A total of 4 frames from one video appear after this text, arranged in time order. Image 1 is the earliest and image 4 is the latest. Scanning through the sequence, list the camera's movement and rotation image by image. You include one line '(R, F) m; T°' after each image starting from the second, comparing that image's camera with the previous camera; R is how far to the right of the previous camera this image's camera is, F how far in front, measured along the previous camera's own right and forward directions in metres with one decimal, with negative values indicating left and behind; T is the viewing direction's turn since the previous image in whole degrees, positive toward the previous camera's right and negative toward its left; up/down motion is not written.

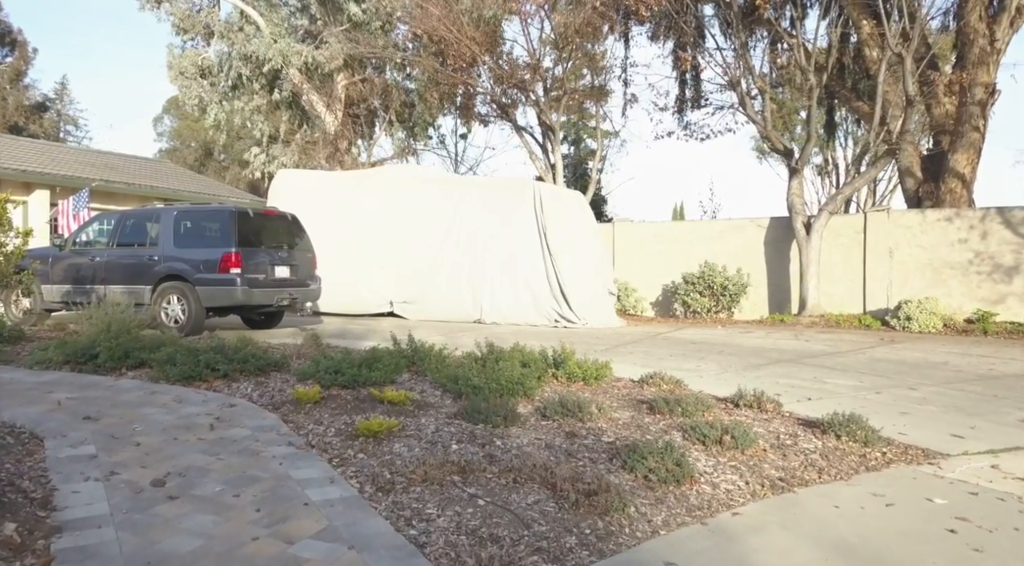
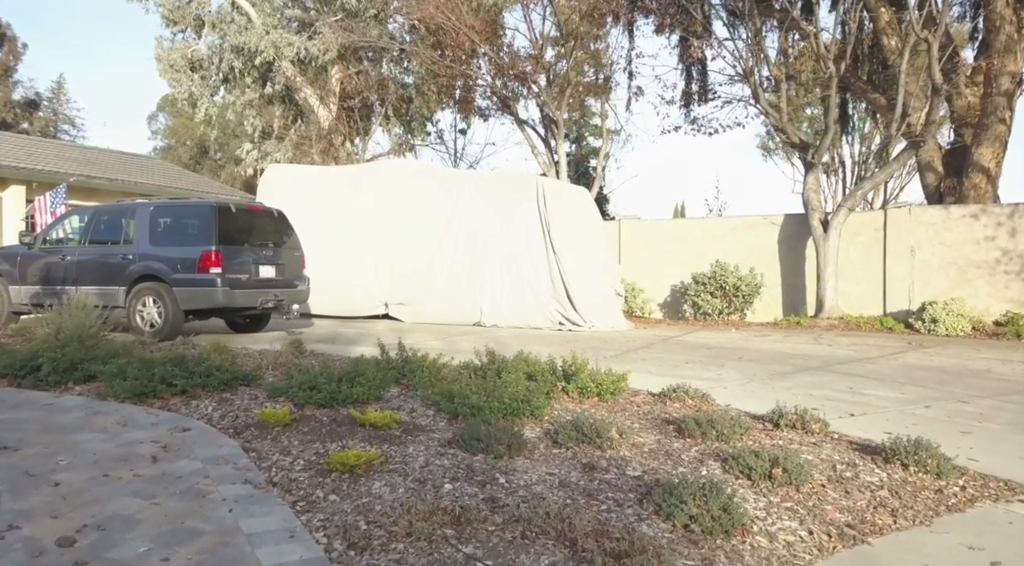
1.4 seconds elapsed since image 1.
(0.0, +0.8) m; 0°
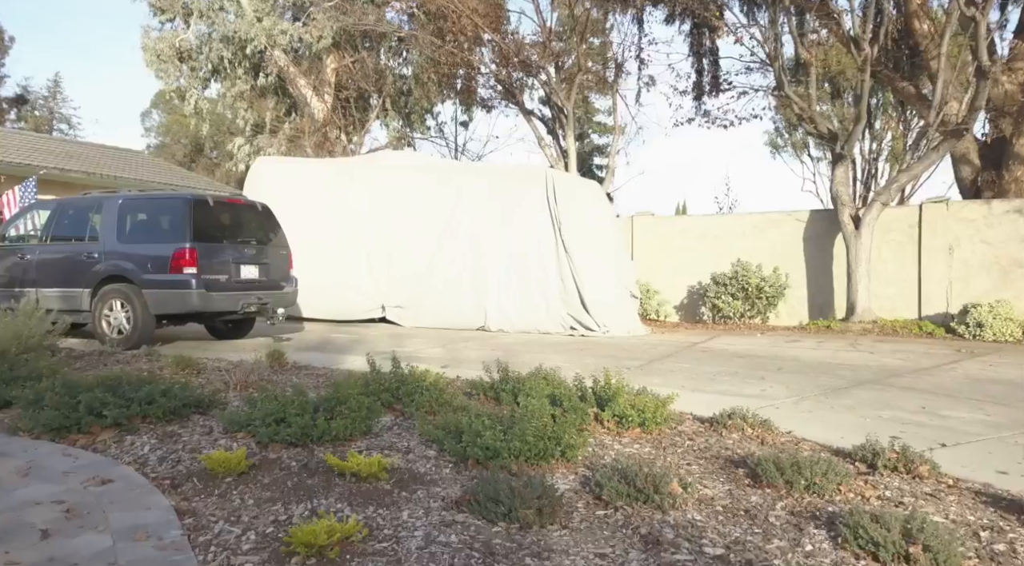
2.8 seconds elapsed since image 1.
(-0.1, +1.1) m; 0°
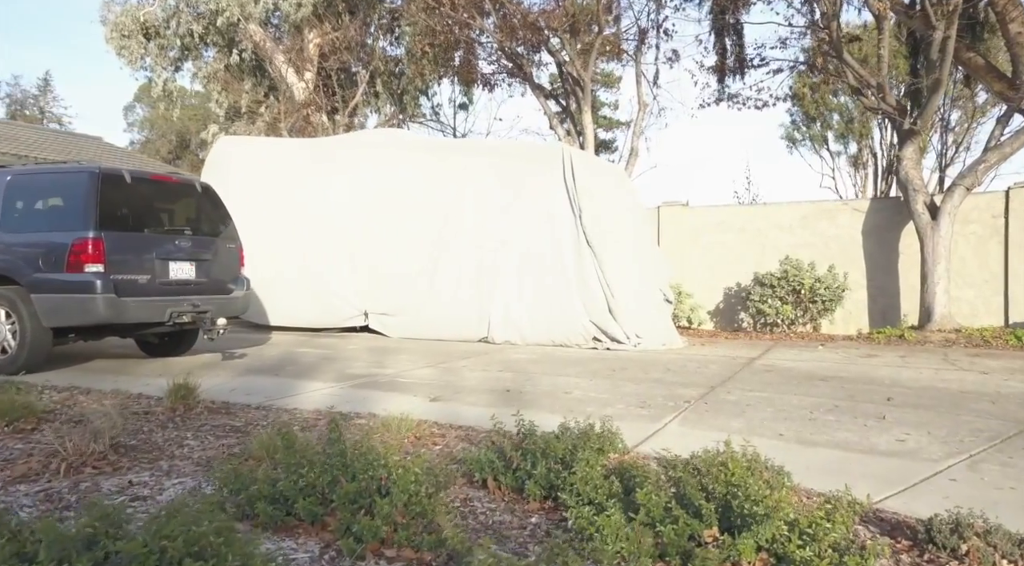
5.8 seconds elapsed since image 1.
(-0.1, +2.2) m; 0°
